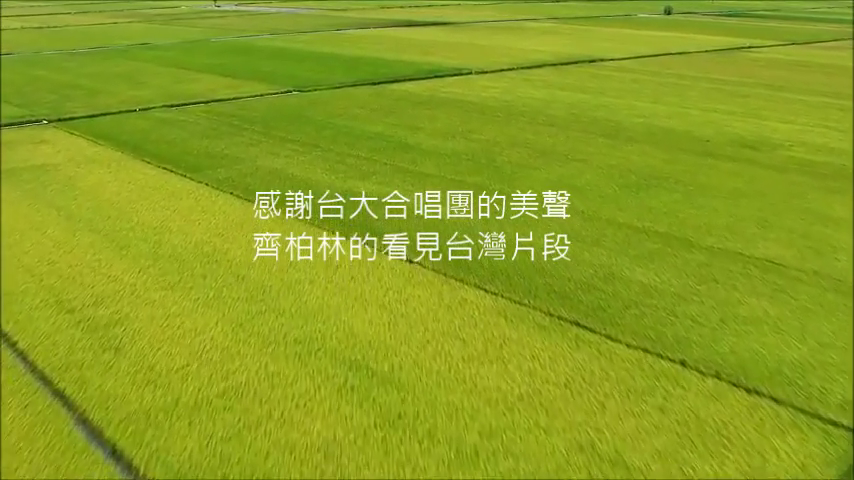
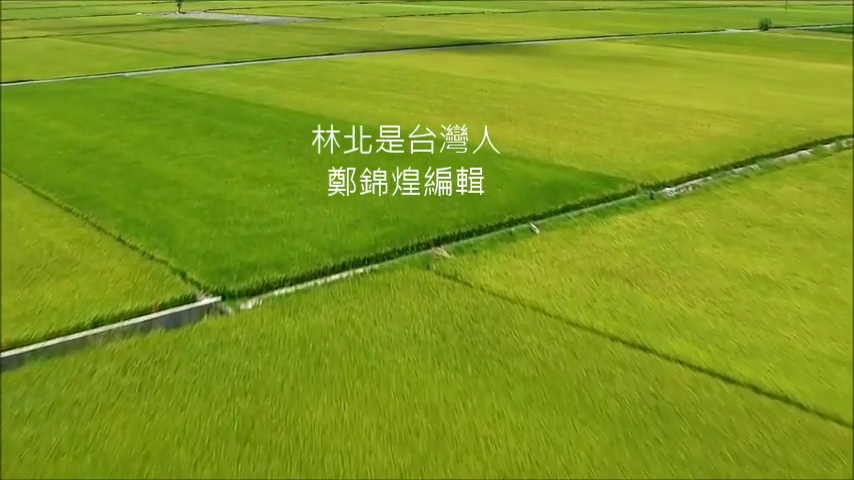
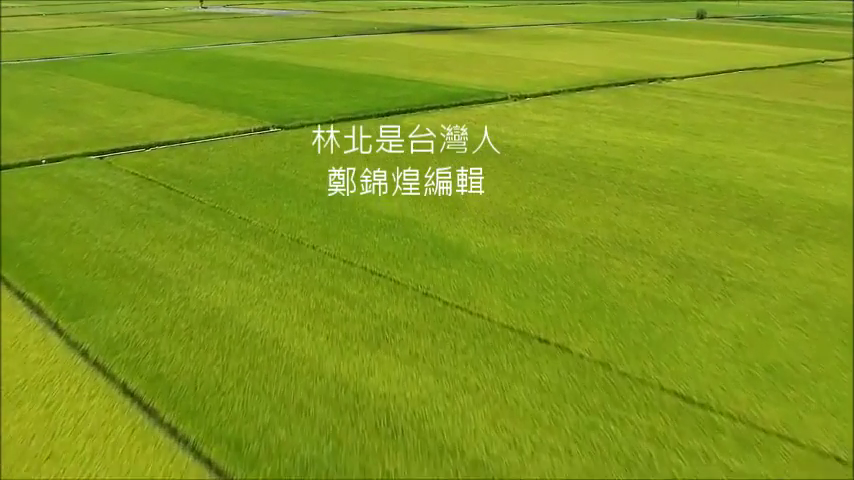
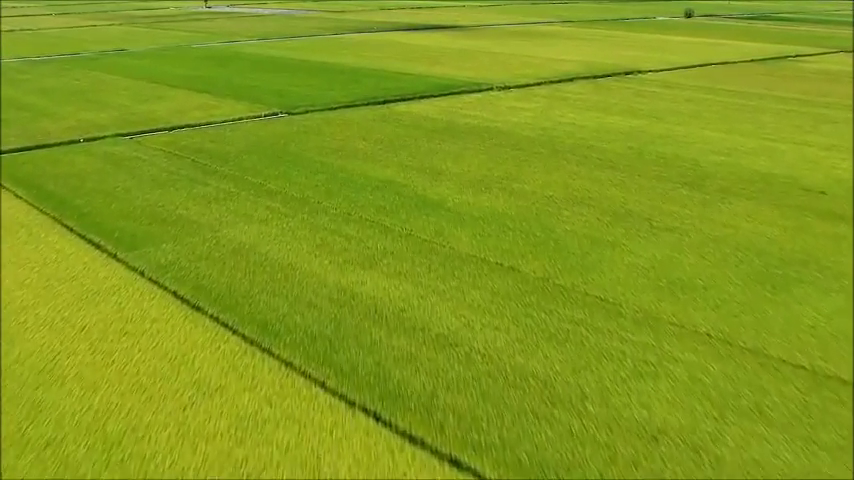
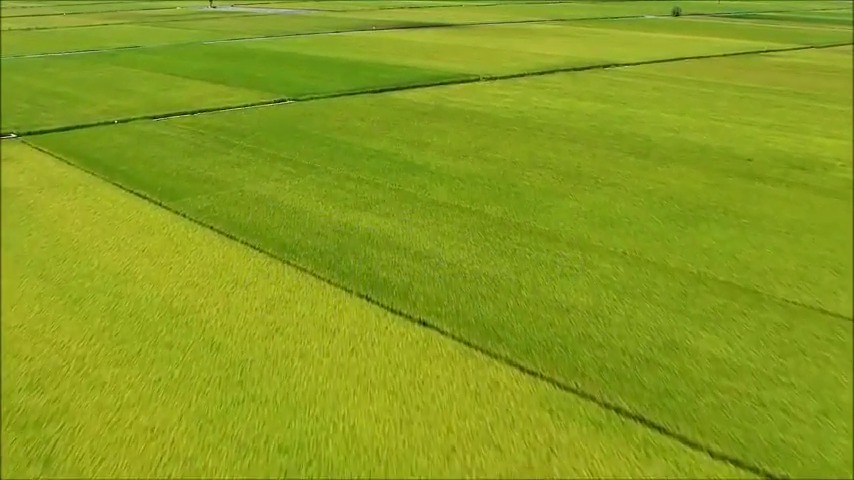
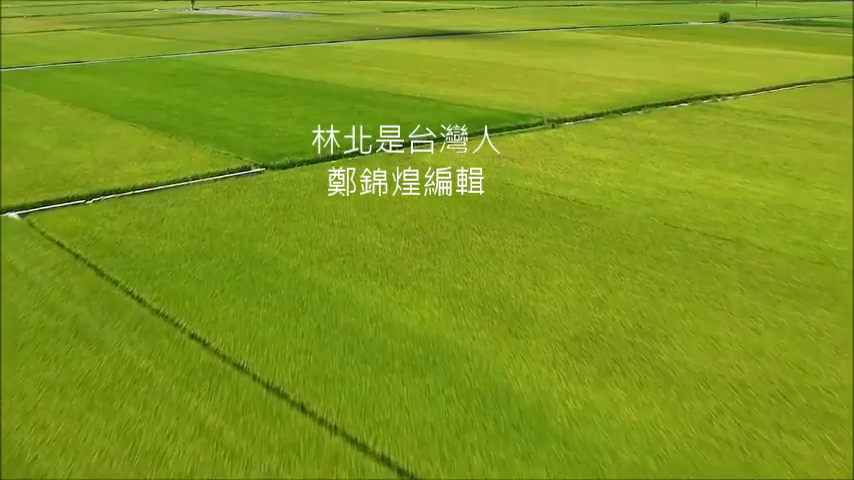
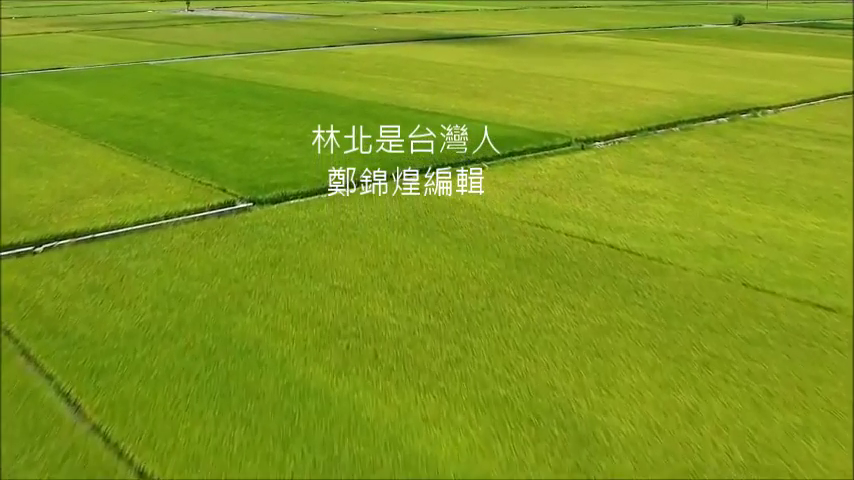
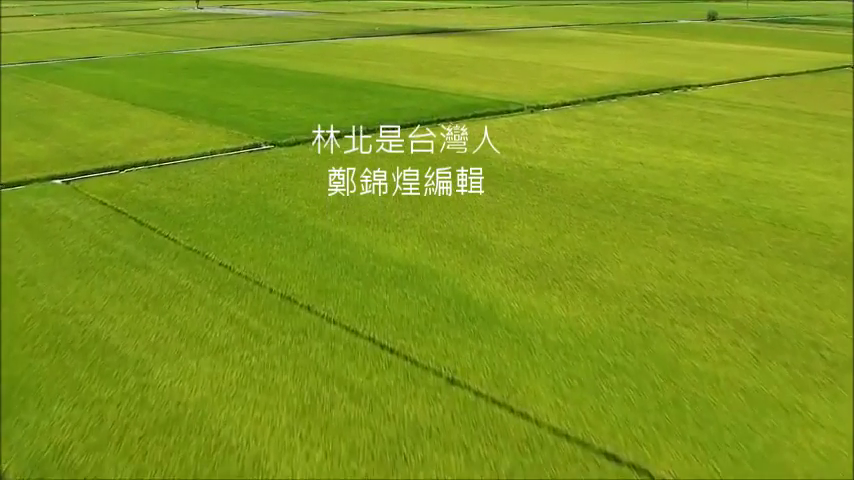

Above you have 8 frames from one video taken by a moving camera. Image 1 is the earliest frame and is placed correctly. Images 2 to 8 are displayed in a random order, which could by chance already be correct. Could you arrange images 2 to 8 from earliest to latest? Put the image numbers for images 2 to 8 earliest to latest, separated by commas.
5, 4, 3, 8, 6, 7, 2
